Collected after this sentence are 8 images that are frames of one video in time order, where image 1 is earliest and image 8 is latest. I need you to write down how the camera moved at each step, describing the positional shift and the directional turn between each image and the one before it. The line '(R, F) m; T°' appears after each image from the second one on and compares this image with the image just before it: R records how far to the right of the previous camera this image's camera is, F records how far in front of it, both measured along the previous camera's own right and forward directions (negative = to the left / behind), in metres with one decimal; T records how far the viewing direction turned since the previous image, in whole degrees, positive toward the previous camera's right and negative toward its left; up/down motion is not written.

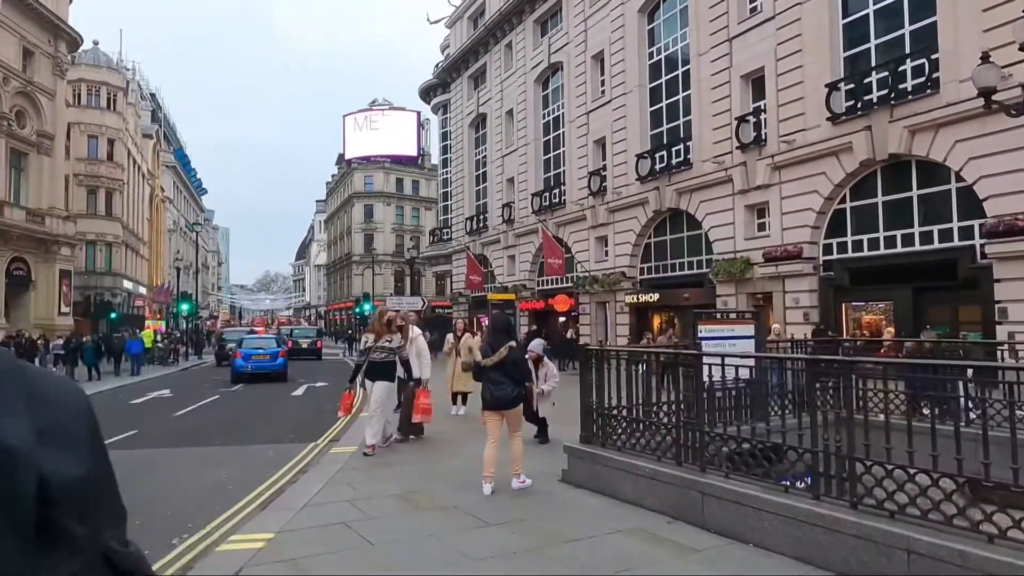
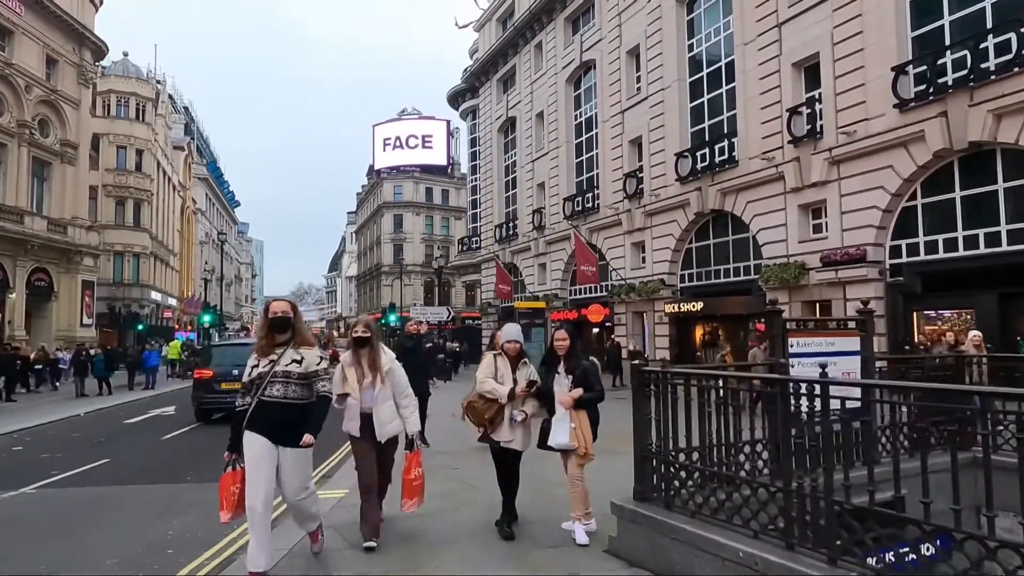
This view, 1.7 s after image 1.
(0.0, +1.6) m; -3°
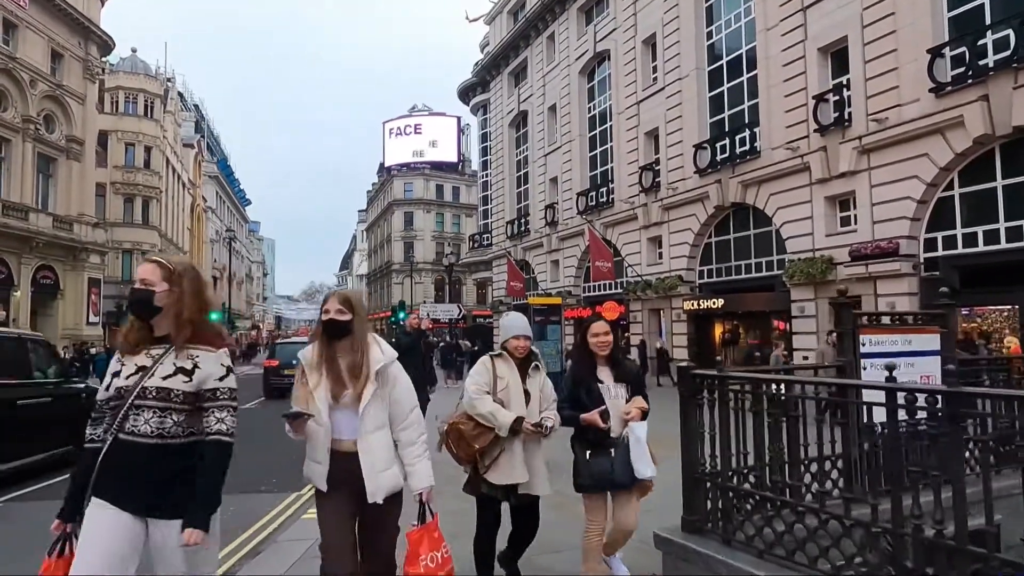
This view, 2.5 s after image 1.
(-0.1, +0.7) m; -1°
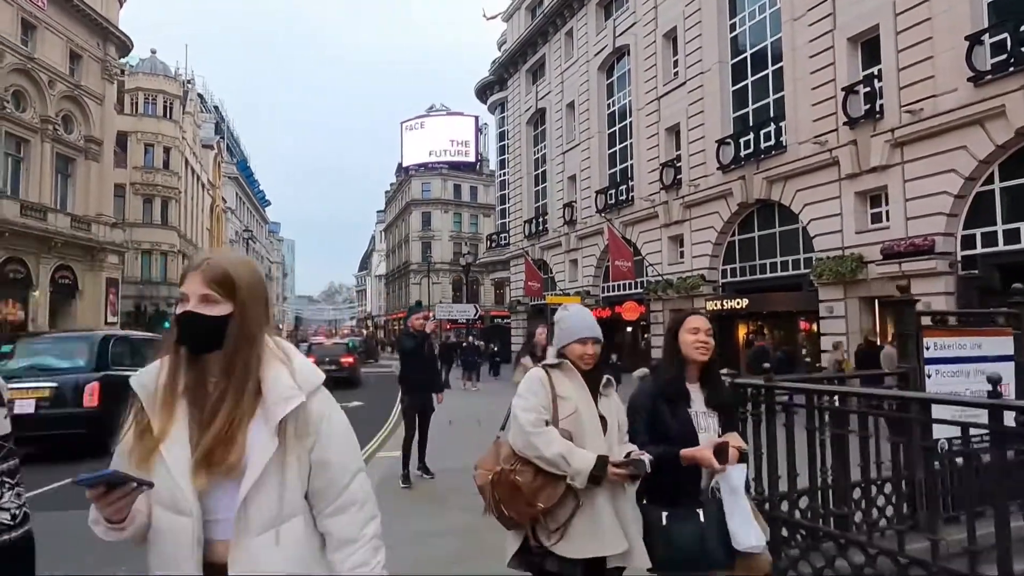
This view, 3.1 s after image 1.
(0.0, +0.5) m; -2°
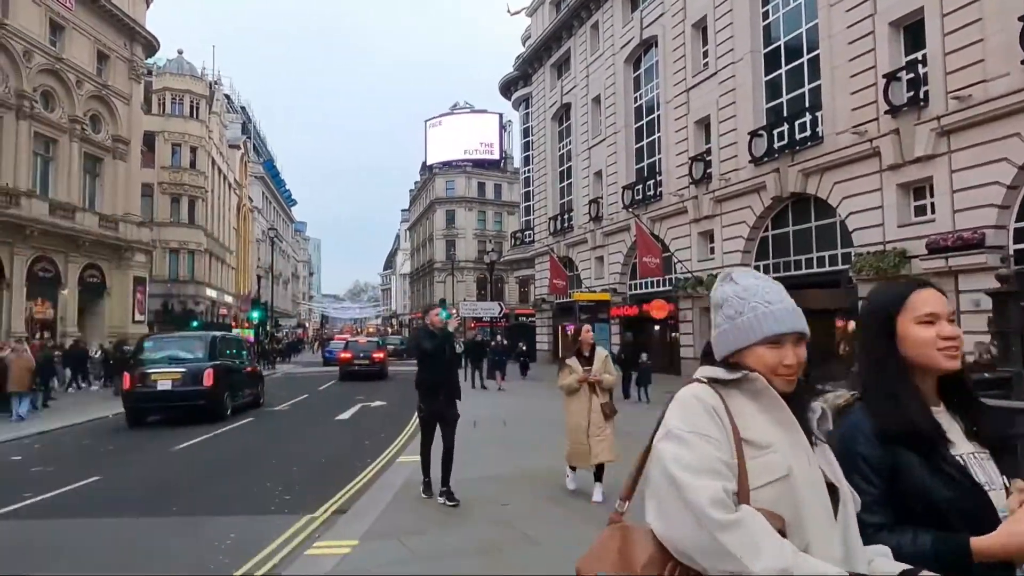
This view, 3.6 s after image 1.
(0.0, +0.5) m; -2°
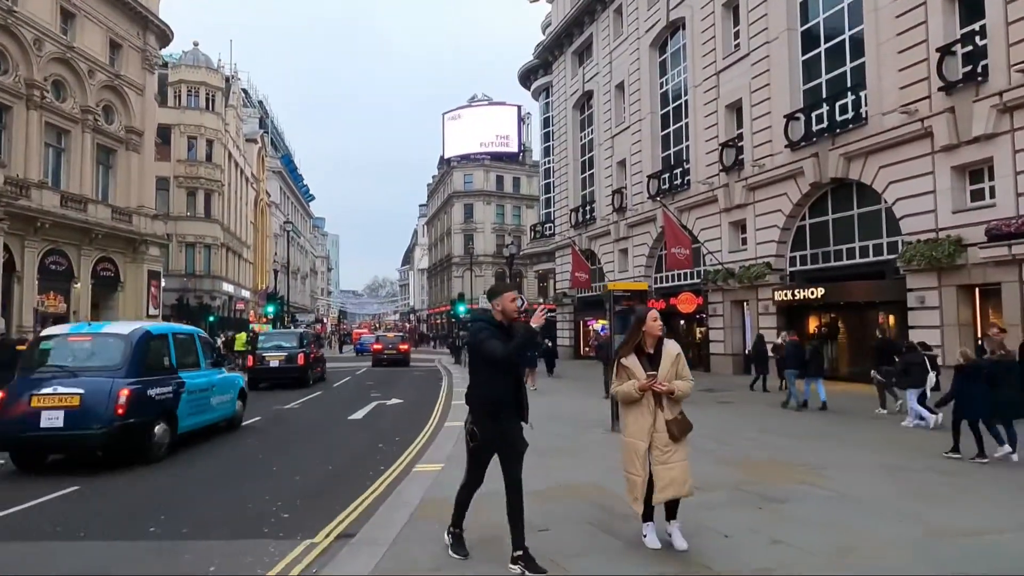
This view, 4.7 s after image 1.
(-0.1, +1.0) m; -2°
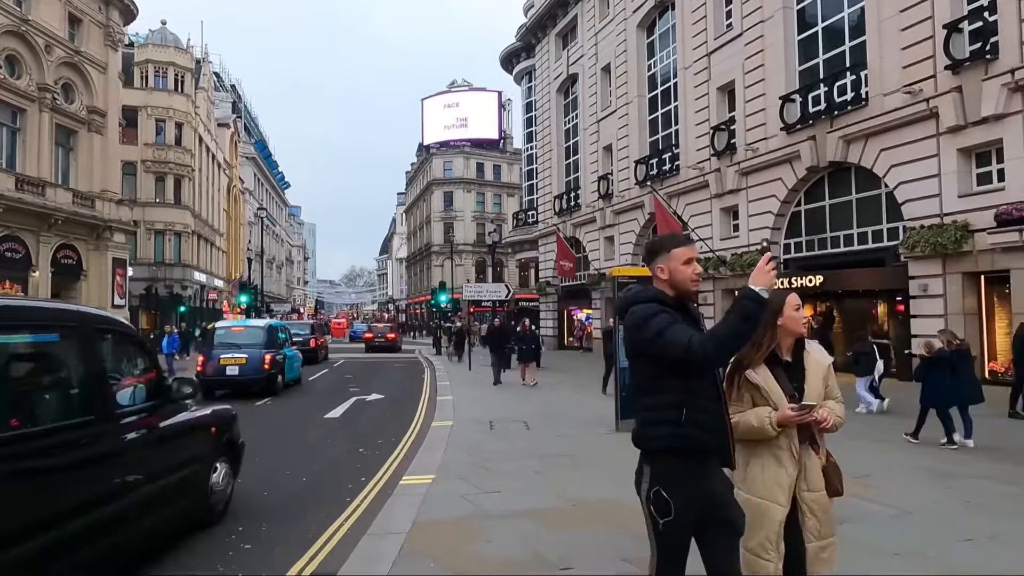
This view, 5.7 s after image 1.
(-0.2, +0.9) m; +2°
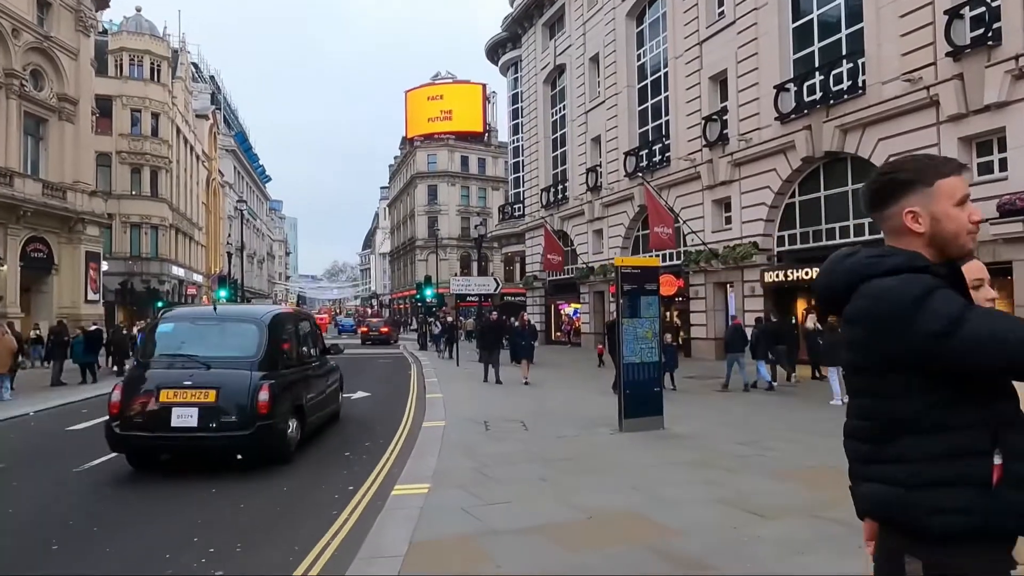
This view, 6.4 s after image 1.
(-0.2, +0.6) m; +1°
